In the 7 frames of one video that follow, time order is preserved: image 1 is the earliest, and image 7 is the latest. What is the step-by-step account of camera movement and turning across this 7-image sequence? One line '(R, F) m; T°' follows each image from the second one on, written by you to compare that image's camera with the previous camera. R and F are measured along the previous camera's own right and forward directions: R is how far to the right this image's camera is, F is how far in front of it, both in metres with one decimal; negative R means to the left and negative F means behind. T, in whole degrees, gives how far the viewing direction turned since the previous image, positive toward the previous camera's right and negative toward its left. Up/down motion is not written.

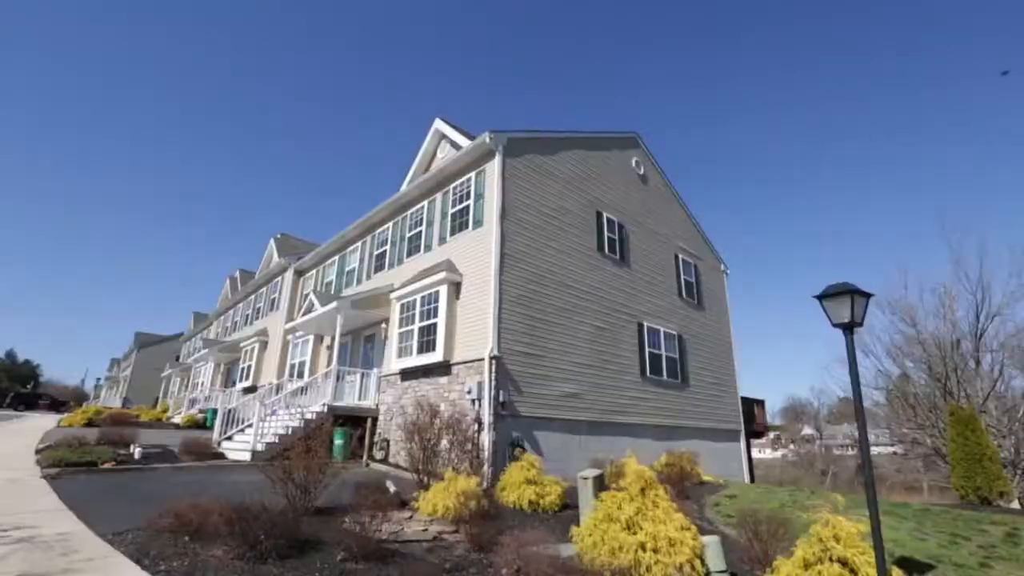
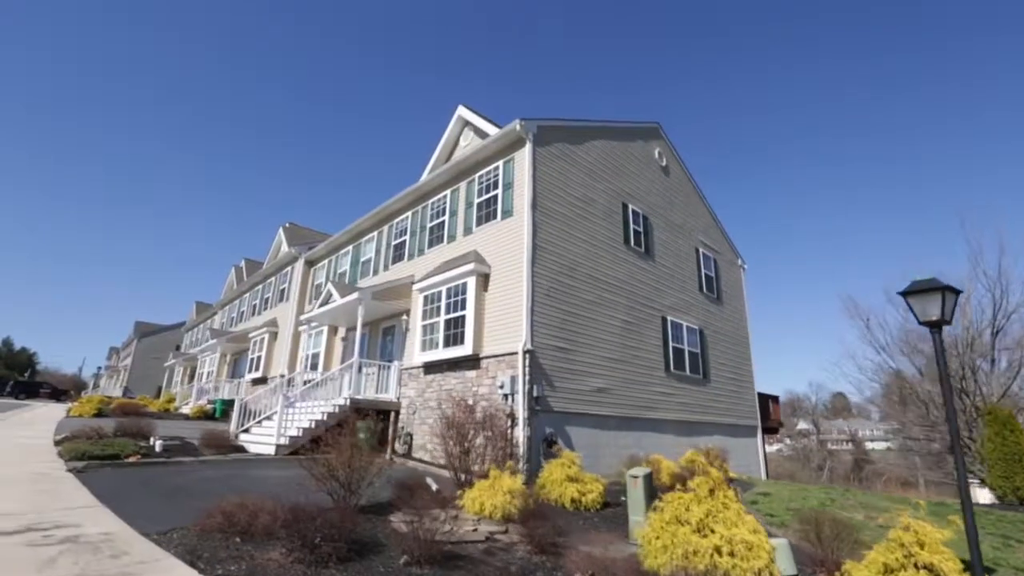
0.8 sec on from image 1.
(-0.8, +0.3) m; +1°
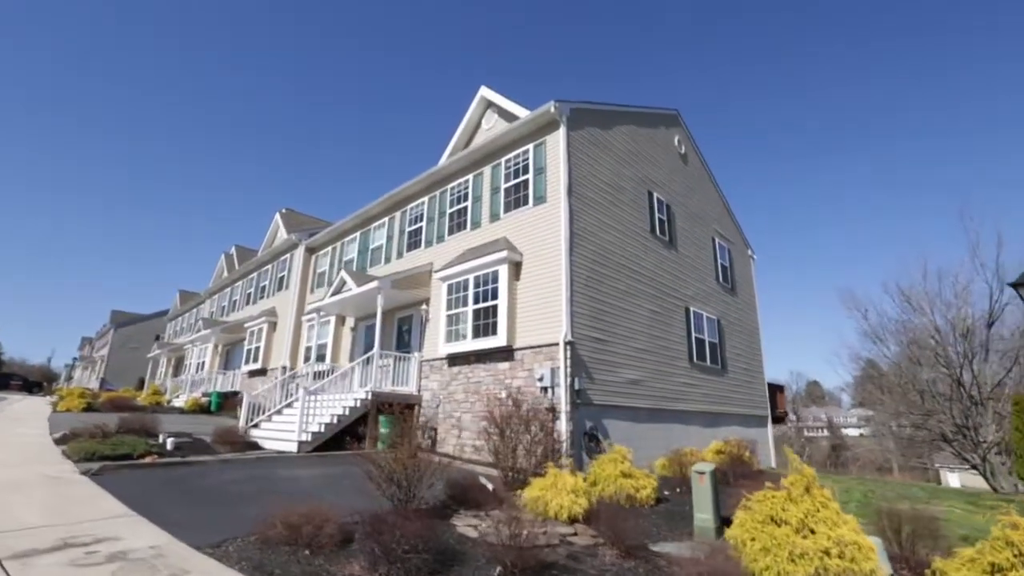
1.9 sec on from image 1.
(-1.2, +0.4) m; +3°
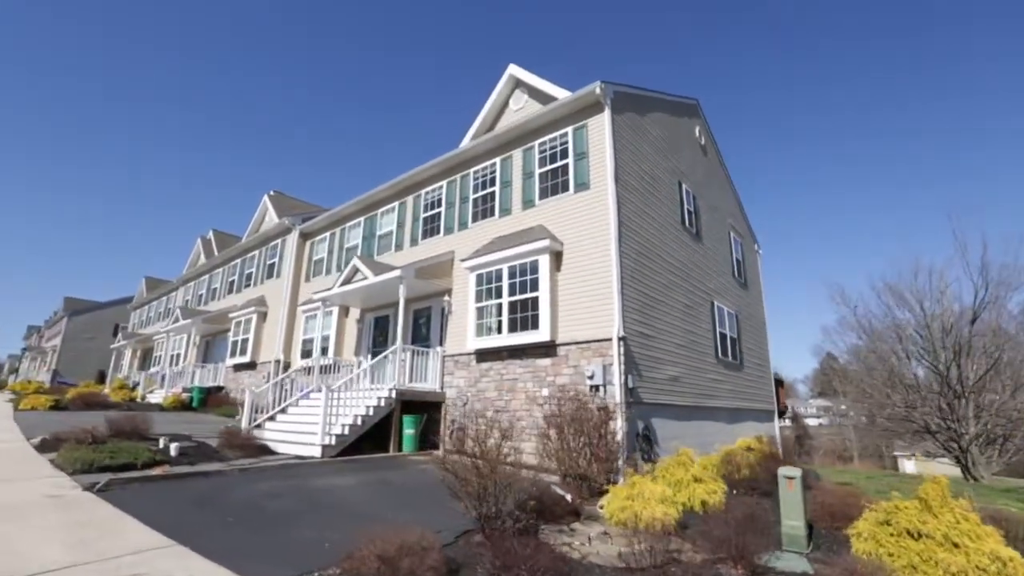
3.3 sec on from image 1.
(-1.5, +0.7) m; +4°
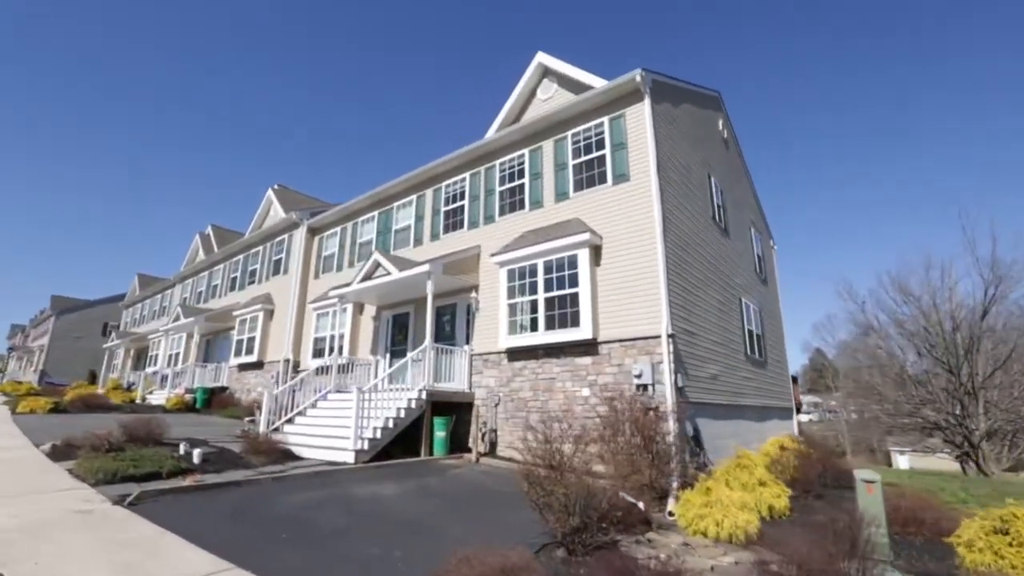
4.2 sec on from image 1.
(-1.0, +0.4) m; +1°
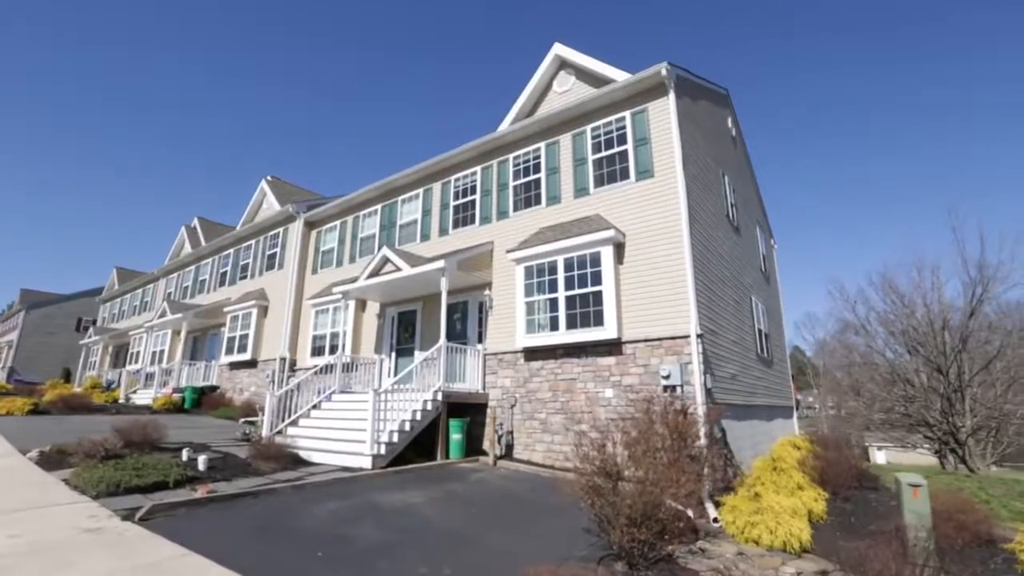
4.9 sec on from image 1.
(-0.7, +0.3) m; +2°
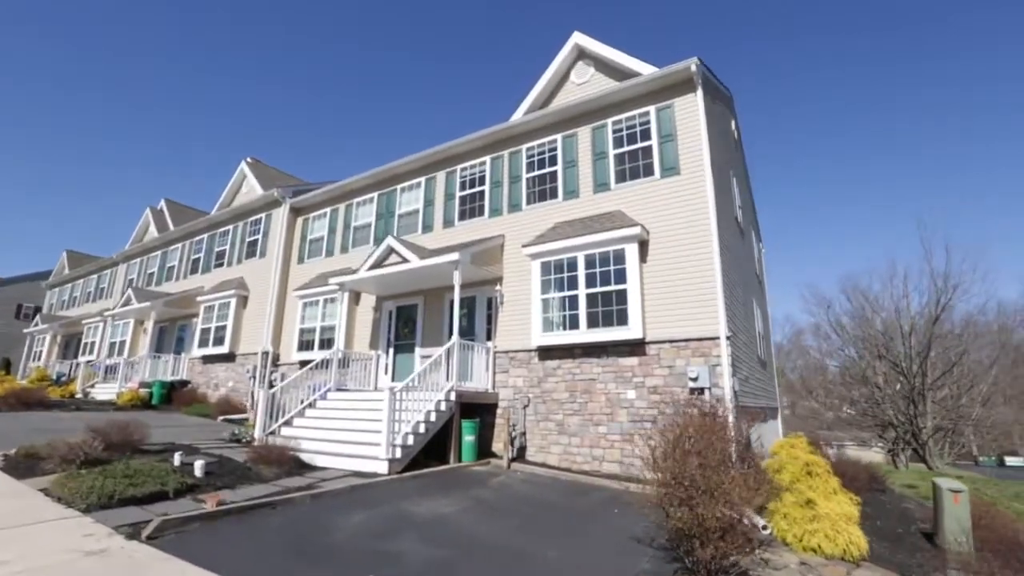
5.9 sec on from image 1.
(-1.0, +0.4) m; +4°
